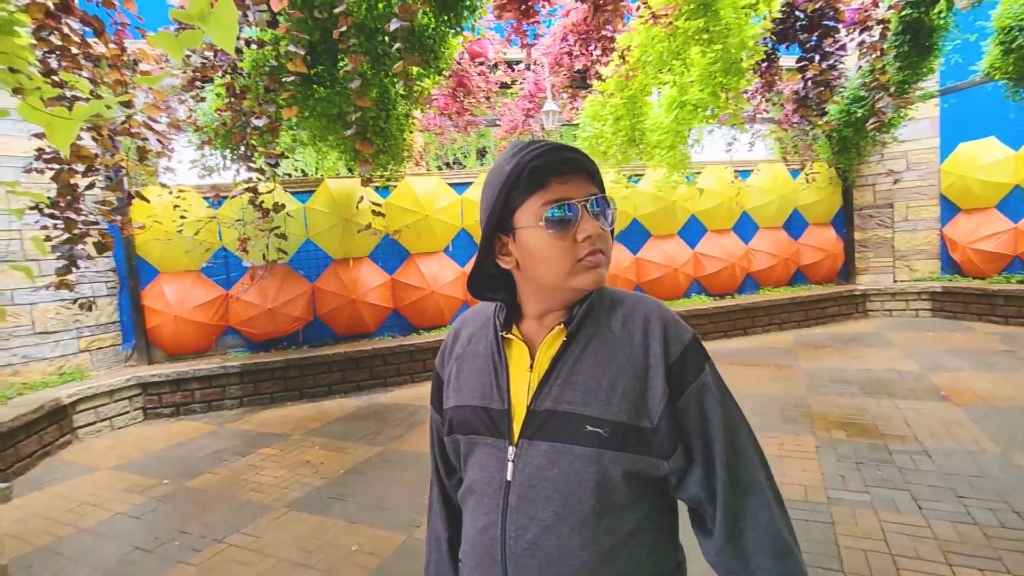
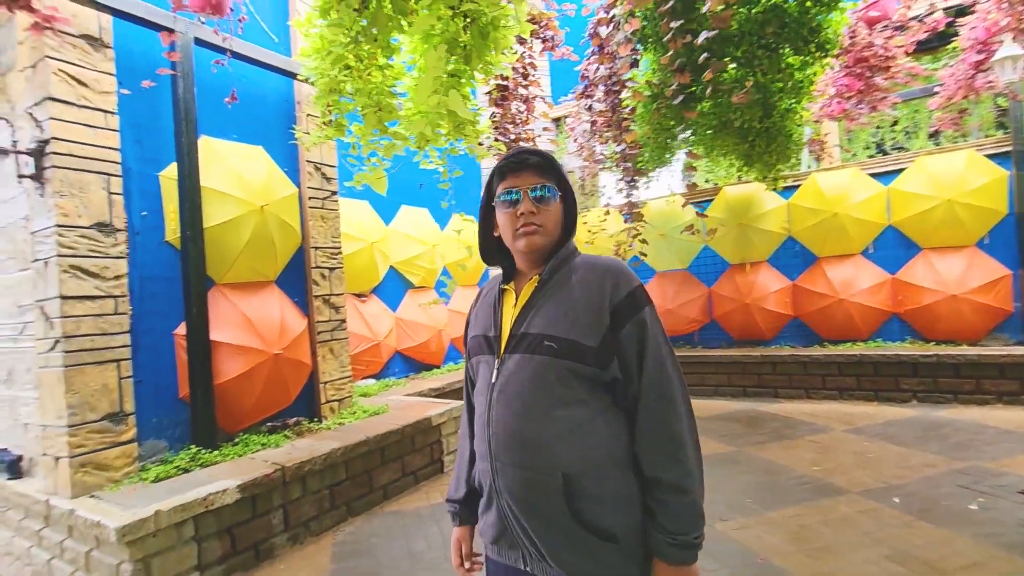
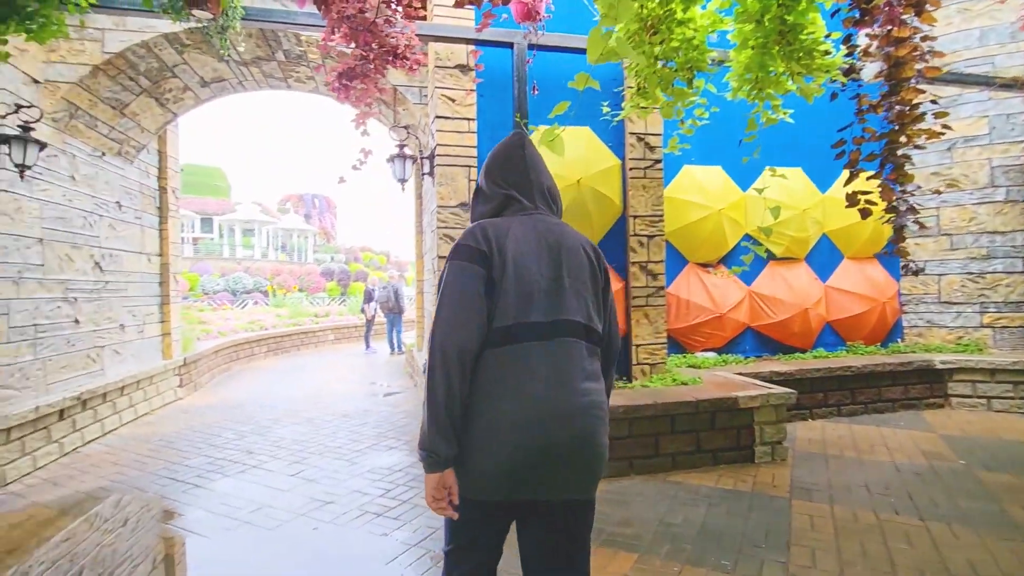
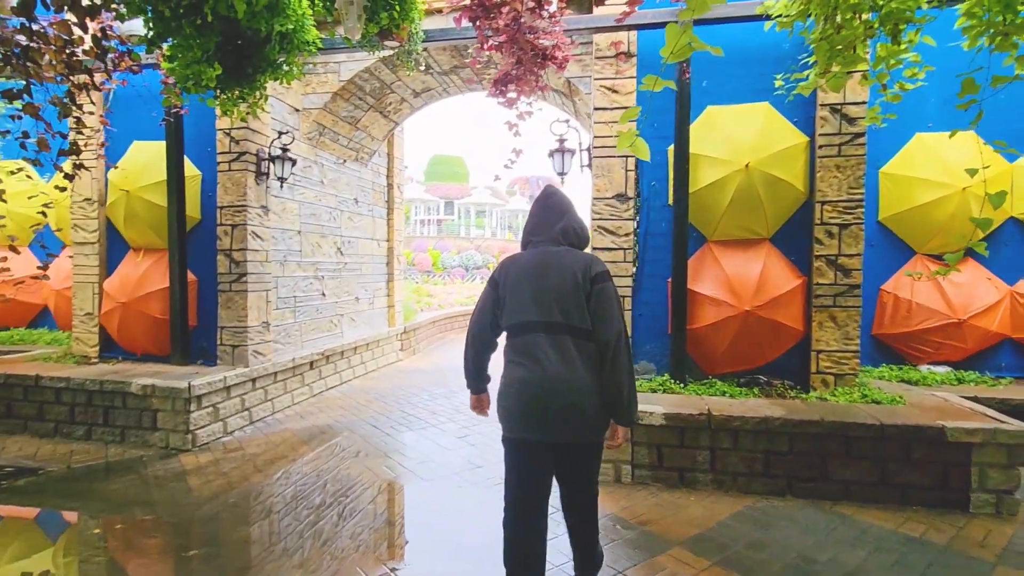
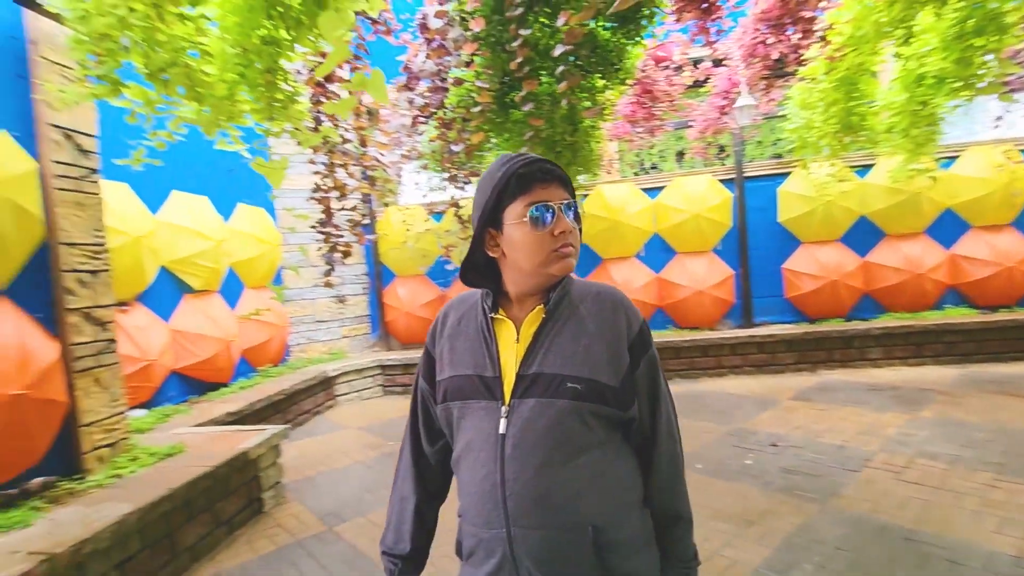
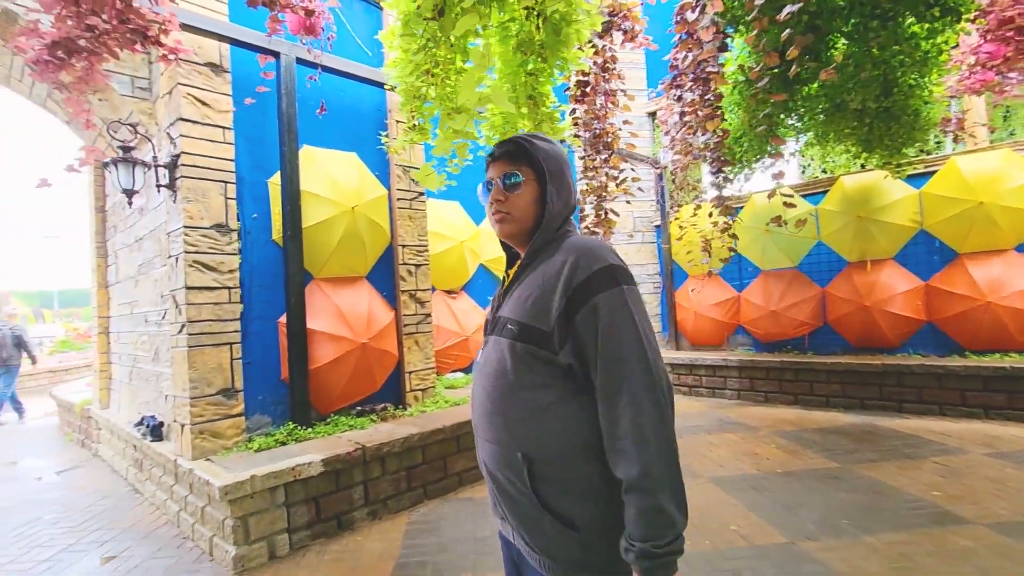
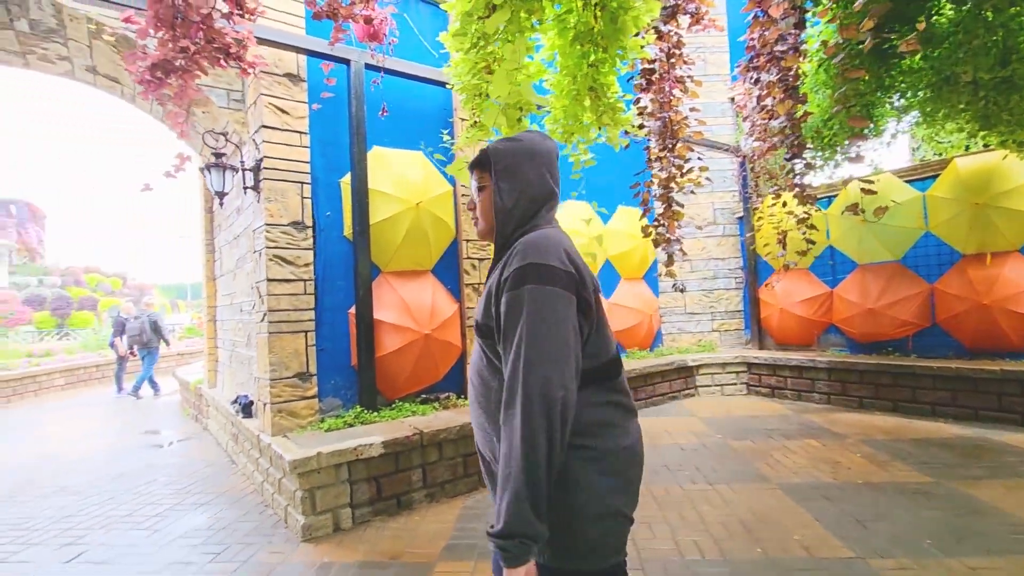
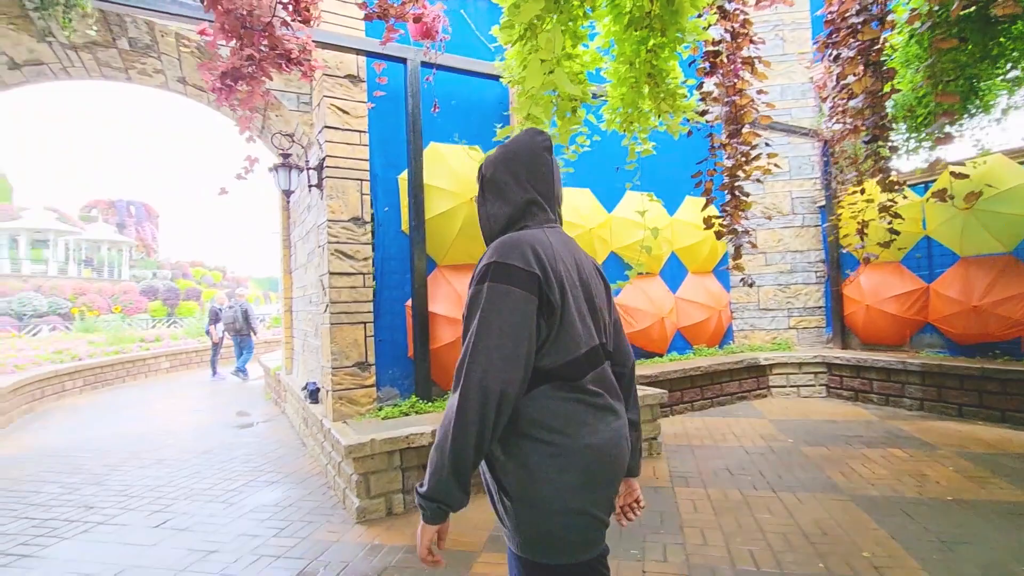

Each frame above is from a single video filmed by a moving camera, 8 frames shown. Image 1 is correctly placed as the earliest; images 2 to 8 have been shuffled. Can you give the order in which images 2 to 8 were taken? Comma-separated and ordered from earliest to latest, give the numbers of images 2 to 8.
5, 2, 6, 7, 8, 3, 4
